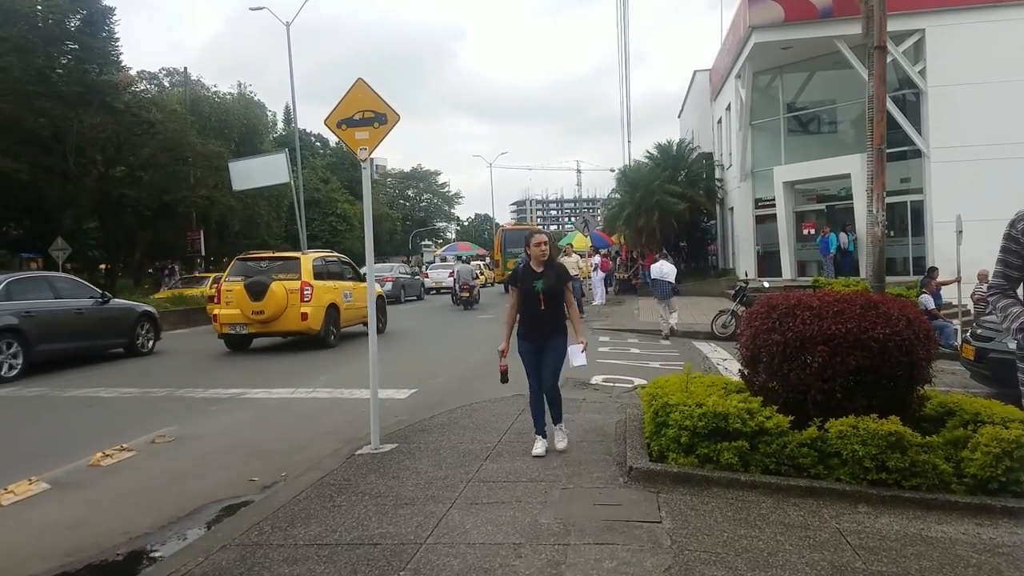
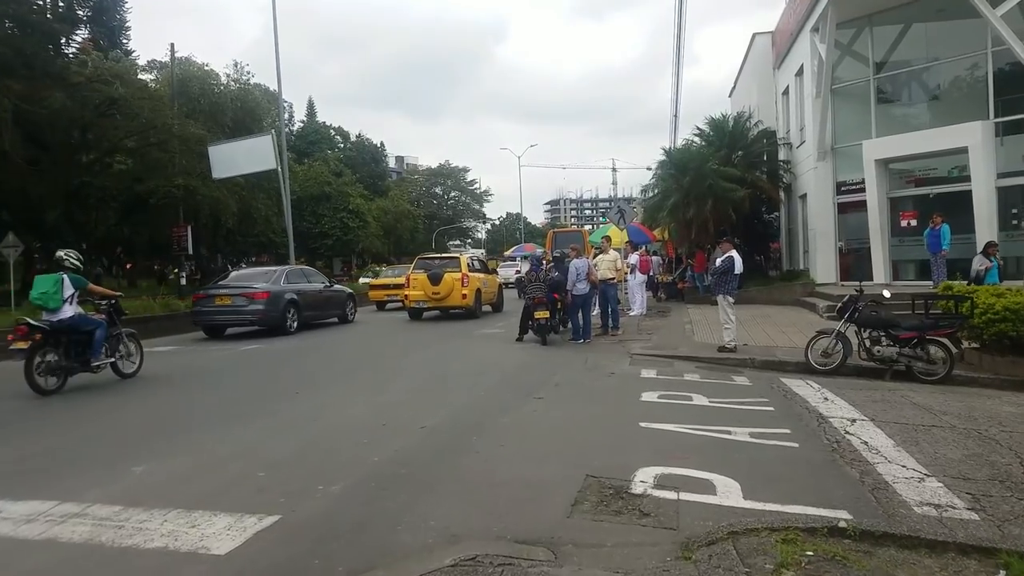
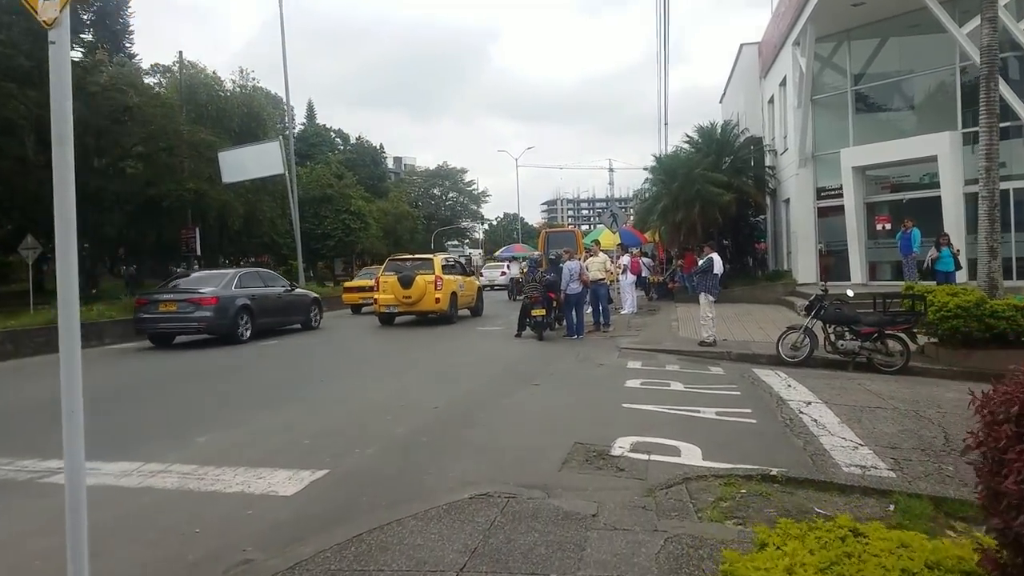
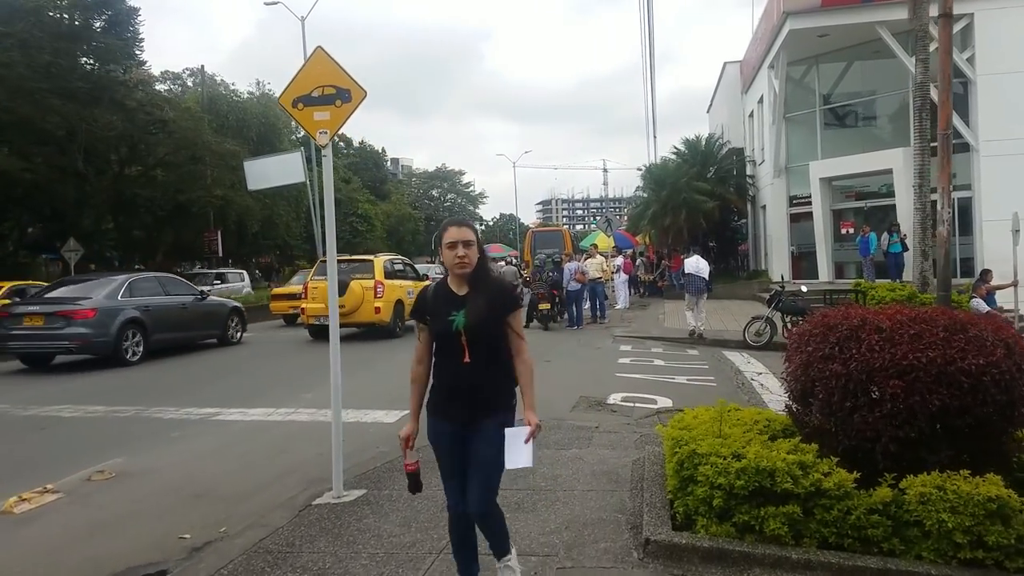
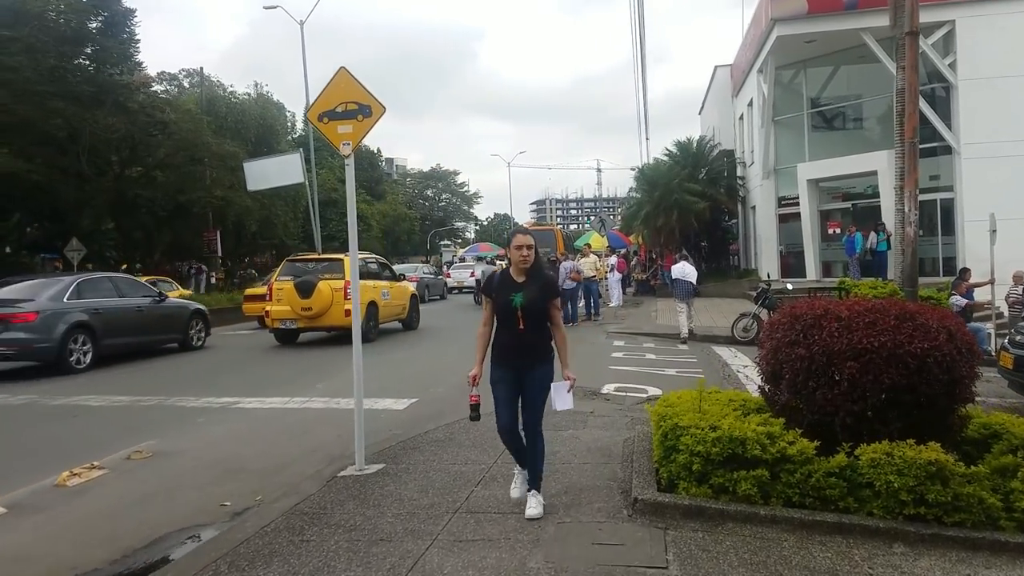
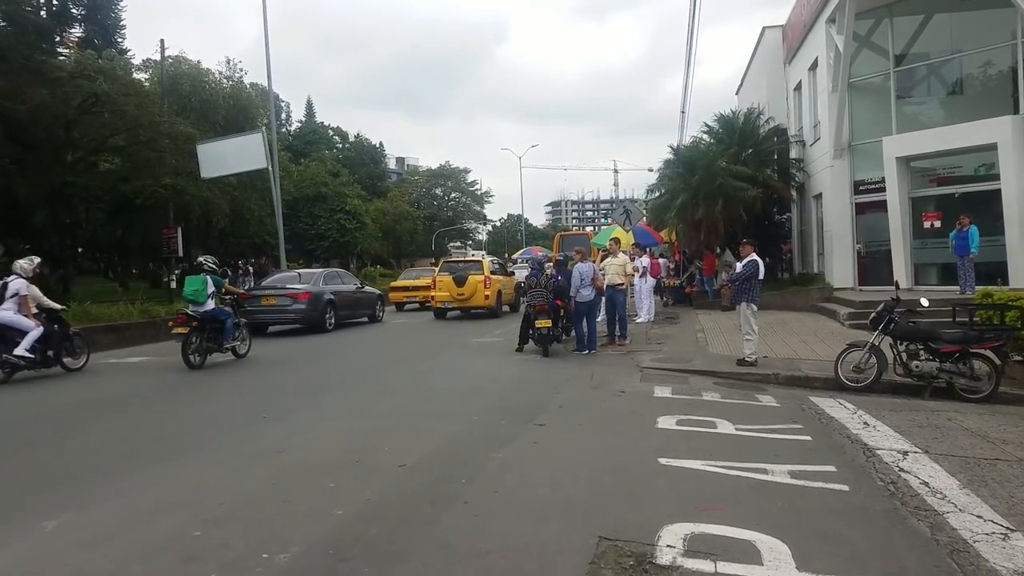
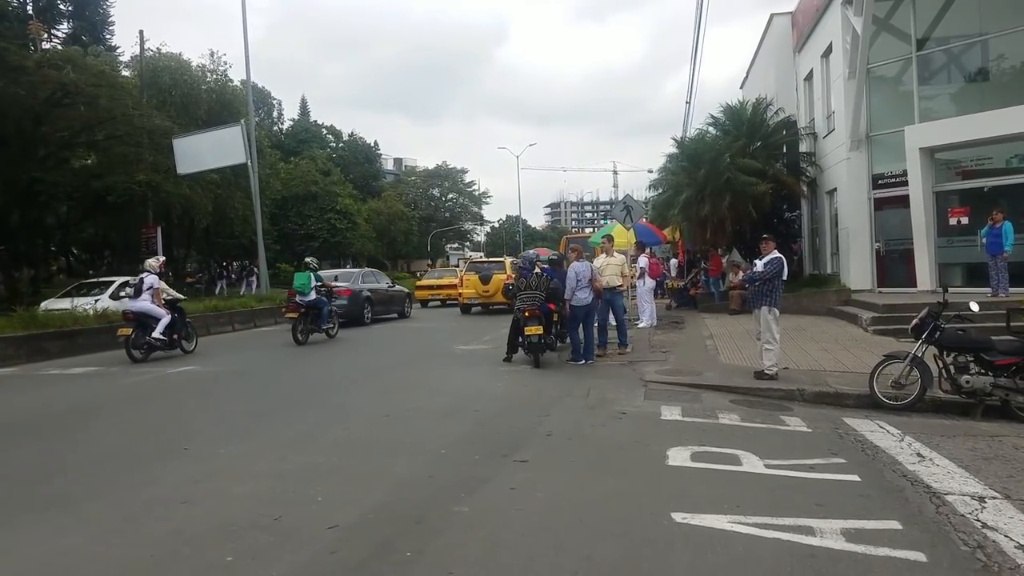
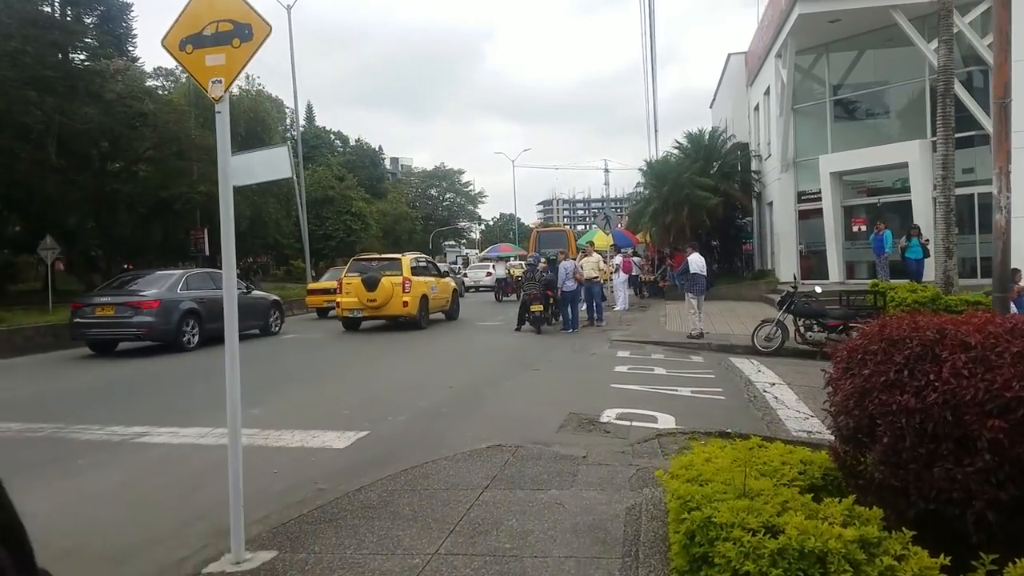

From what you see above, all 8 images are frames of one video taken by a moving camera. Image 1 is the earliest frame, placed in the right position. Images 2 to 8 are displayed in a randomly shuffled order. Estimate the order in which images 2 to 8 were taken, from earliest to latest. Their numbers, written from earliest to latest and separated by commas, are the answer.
5, 4, 8, 3, 2, 6, 7
